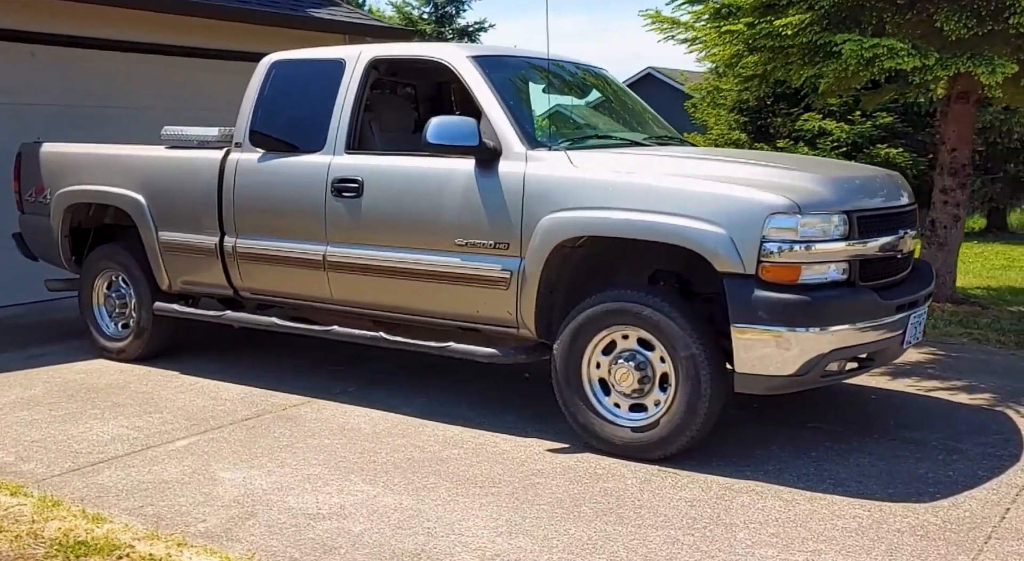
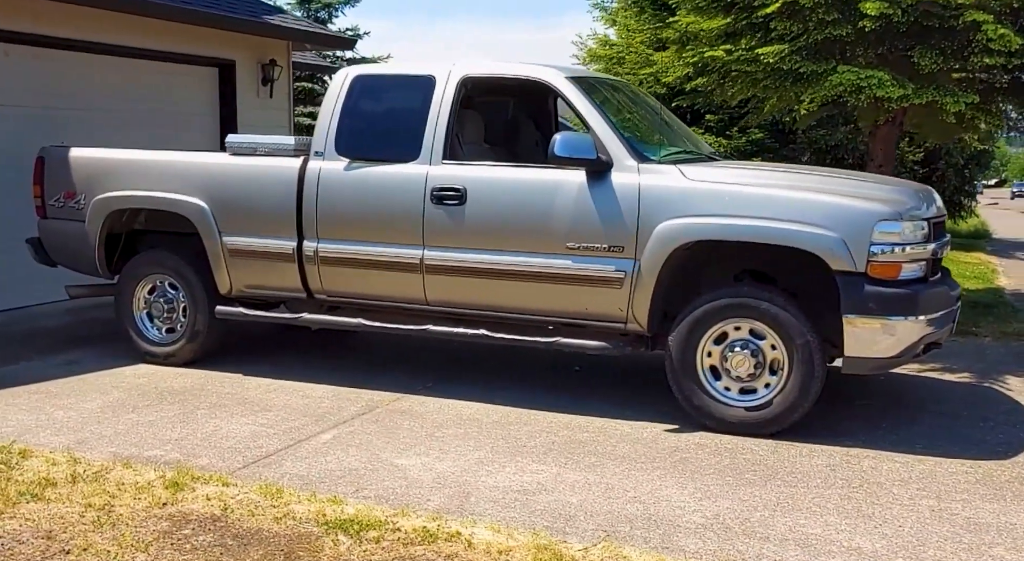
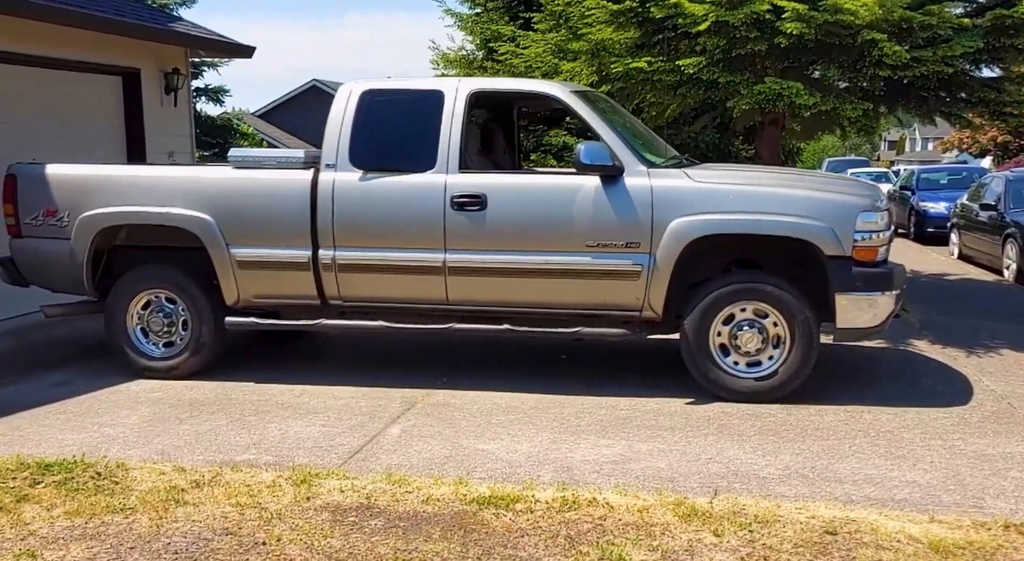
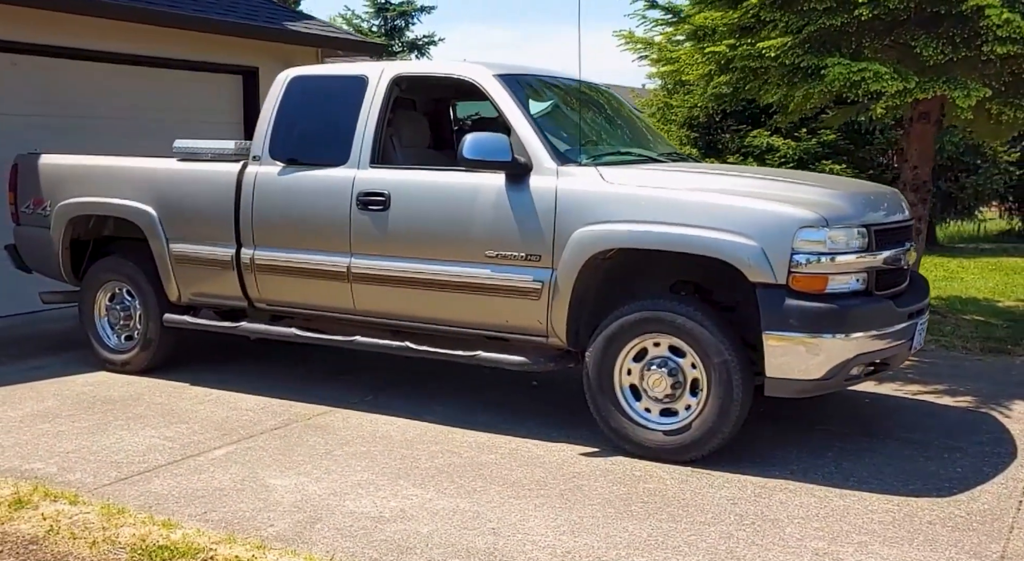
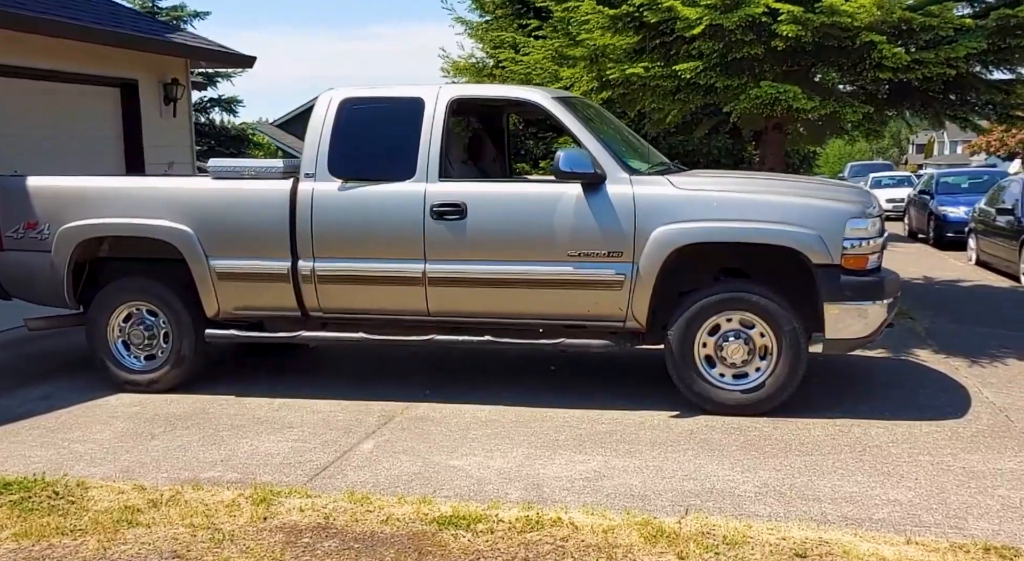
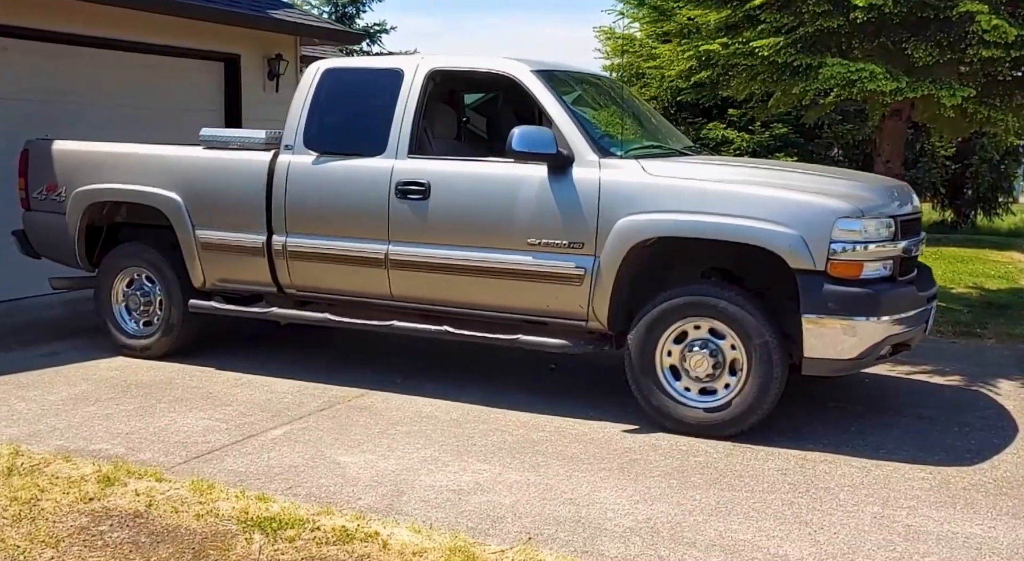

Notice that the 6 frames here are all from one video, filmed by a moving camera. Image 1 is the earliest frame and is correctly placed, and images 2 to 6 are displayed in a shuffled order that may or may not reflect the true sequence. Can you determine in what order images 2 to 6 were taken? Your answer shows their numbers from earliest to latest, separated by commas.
4, 6, 2, 5, 3
